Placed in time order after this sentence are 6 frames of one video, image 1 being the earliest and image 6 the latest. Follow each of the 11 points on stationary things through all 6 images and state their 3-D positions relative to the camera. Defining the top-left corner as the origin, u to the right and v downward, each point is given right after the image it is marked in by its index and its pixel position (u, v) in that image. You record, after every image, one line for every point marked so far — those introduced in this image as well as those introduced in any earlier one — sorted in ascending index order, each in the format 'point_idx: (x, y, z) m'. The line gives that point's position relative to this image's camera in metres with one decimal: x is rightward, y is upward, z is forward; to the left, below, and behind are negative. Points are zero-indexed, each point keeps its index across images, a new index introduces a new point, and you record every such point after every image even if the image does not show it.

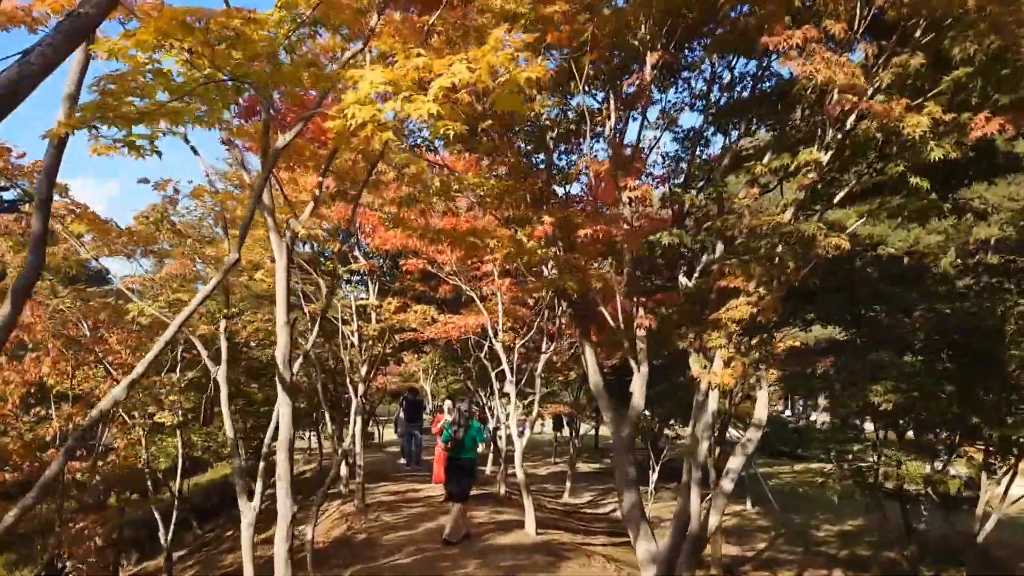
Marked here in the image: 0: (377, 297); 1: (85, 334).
0: (-2.1, -0.1, +13.3) m
1: (-4.4, -0.5, +8.7) m
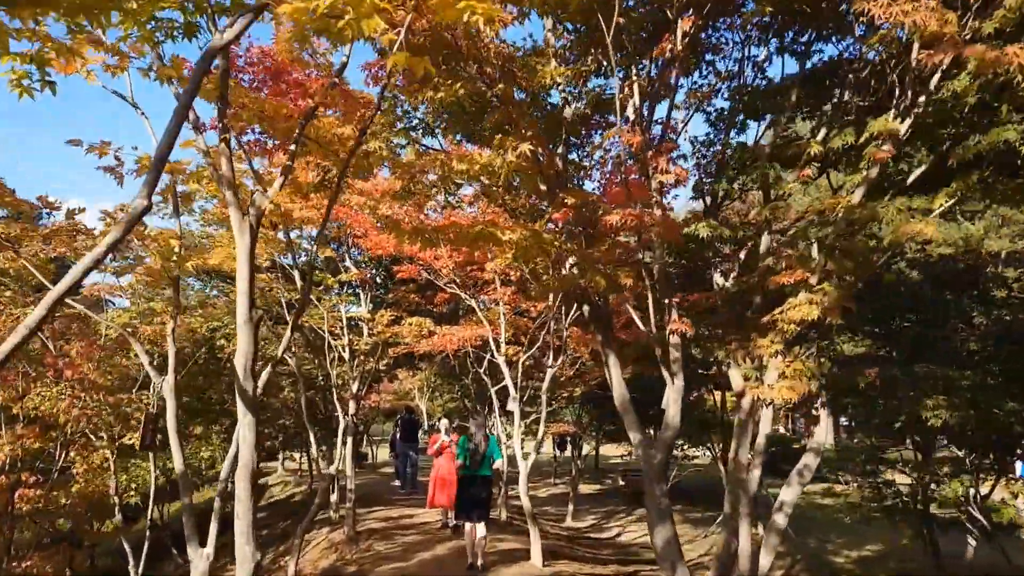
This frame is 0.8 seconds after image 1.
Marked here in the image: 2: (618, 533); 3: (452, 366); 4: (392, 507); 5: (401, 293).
0: (-2.1, -0.3, +12.4) m
1: (-4.3, -0.5, +7.8) m
2: (+2.3, -5.3, +18.2) m
3: (-1.1, -1.4, +15.2) m
4: (-2.0, -3.7, +14.4) m
5: (-1.7, -0.1, +12.6) m
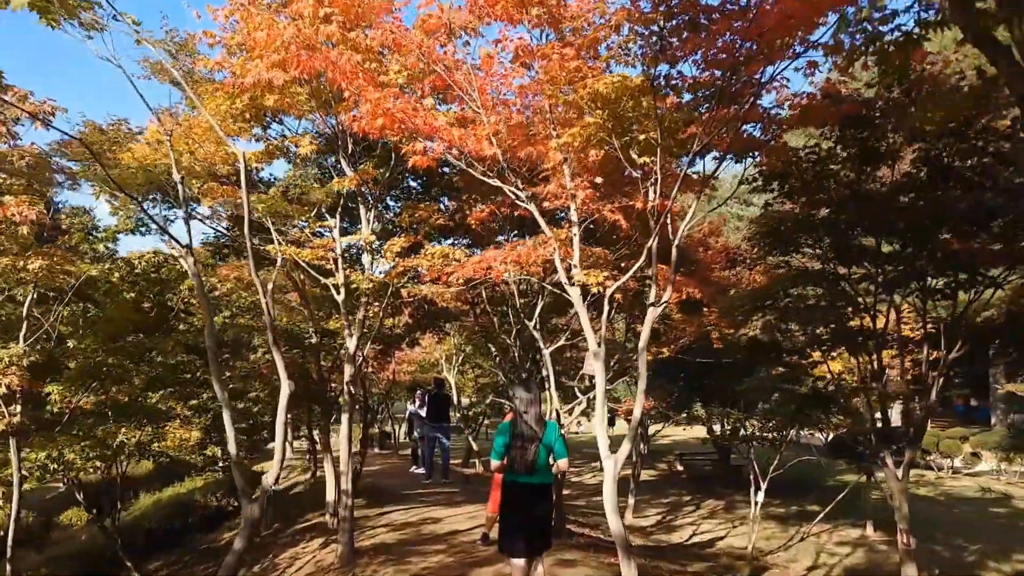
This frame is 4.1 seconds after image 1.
0: (-1.4, +0.6, +8.9) m
1: (-3.8, +0.2, +4.3) m
2: (+3.1, -4.3, +14.7) m
3: (-0.3, -0.5, +11.7) m
4: (-1.3, -2.8, +10.9) m
5: (-1.0, +0.8, +9.0) m
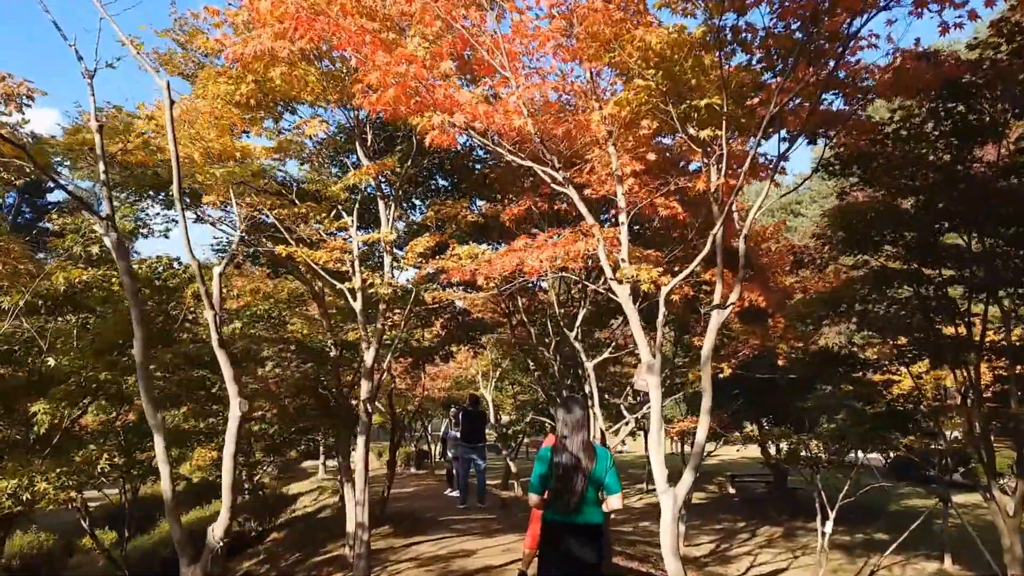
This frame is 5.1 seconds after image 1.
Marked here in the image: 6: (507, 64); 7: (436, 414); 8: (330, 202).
0: (-1.1, +0.5, +8.0) m
1: (-3.7, +0.2, +3.5) m
2: (+3.8, -4.4, +13.4) m
3: (+0.2, -0.6, +10.7) m
4: (-0.8, -2.9, +10.0) m
5: (-0.7, +0.7, +8.1) m
6: (0.0, +1.4, +5.4) m
7: (-1.7, -2.9, +19.1) m
8: (-1.8, +0.8, +8.1) m
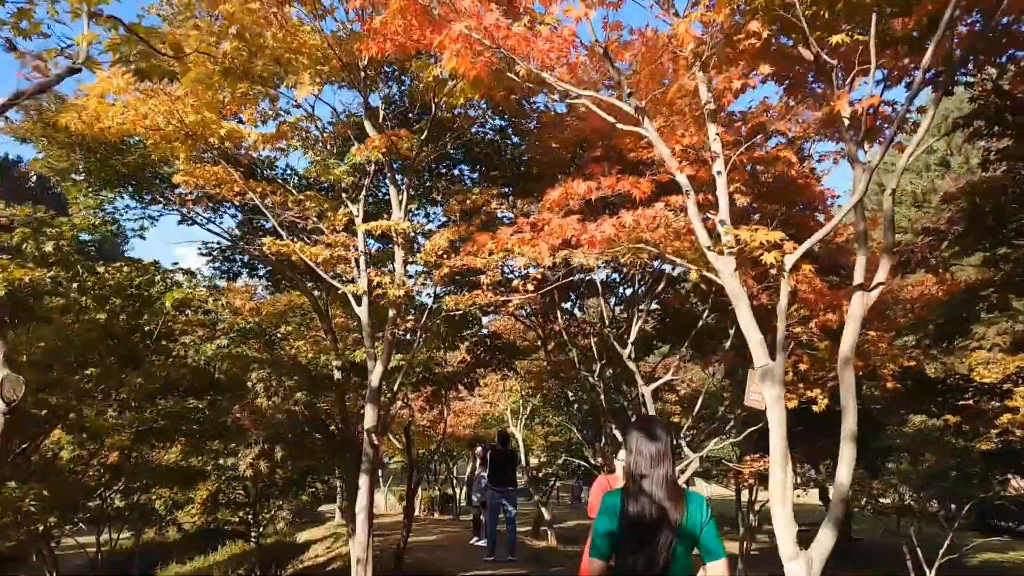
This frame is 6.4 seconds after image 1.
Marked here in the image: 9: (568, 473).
0: (-0.8, +0.5, +6.6) m
1: (-3.5, +0.4, +2.2) m
2: (+4.3, -4.7, +11.6) m
3: (+0.6, -0.8, +9.2) m
4: (-0.4, -3.1, +8.4) m
5: (-0.3, +0.7, +6.7) m
6: (+0.2, +1.5, +4.0) m
7: (-1.1, -3.5, +17.5) m
8: (-1.4, +0.8, +6.8) m
9: (+1.1, -3.7, +16.8) m
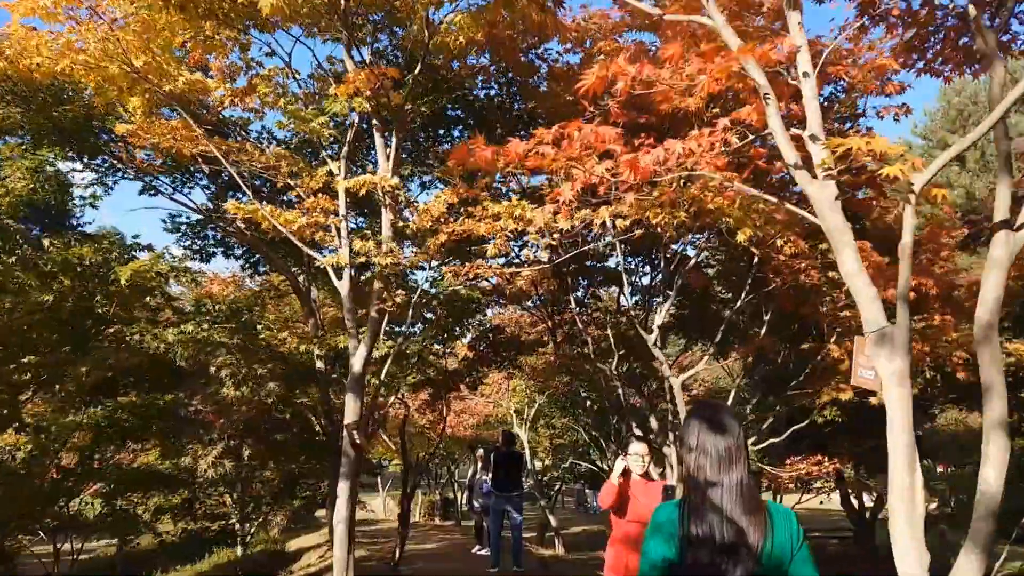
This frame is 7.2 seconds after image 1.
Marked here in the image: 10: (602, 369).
0: (-0.7, +0.7, +5.6) m
1: (-3.5, +0.6, +1.3) m
2: (+4.4, -4.6, +10.6) m
3: (+0.7, -0.6, +8.2) m
4: (-0.4, -2.9, +7.4) m
5: (-0.3, +0.8, +5.8) m
6: (+0.2, +1.7, +3.1) m
7: (-1.0, -3.3, +16.6) m
8: (-1.4, +1.0, +5.8) m
9: (+1.2, -3.6, +15.9) m
10: (+0.9, -0.8, +8.1) m
